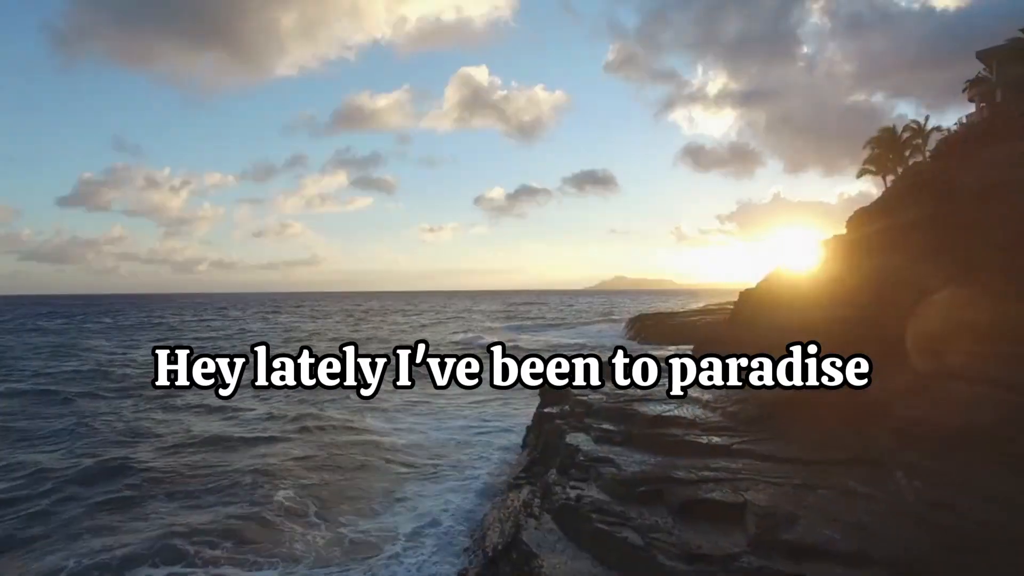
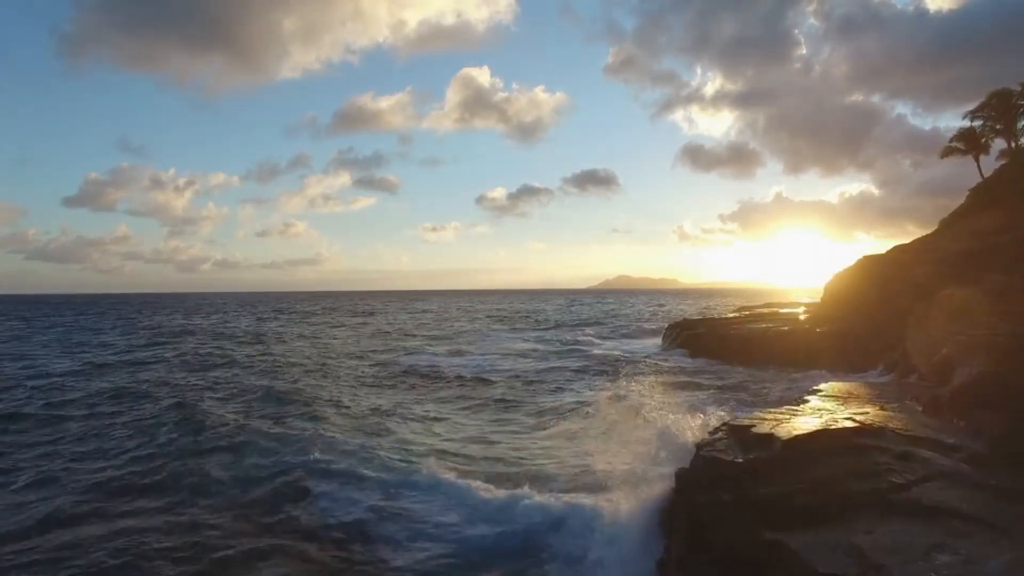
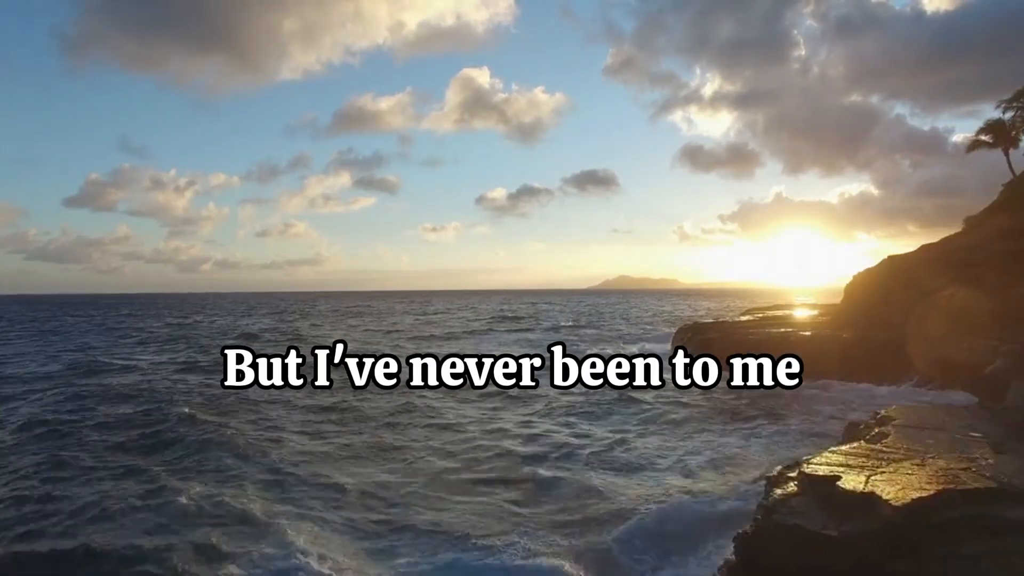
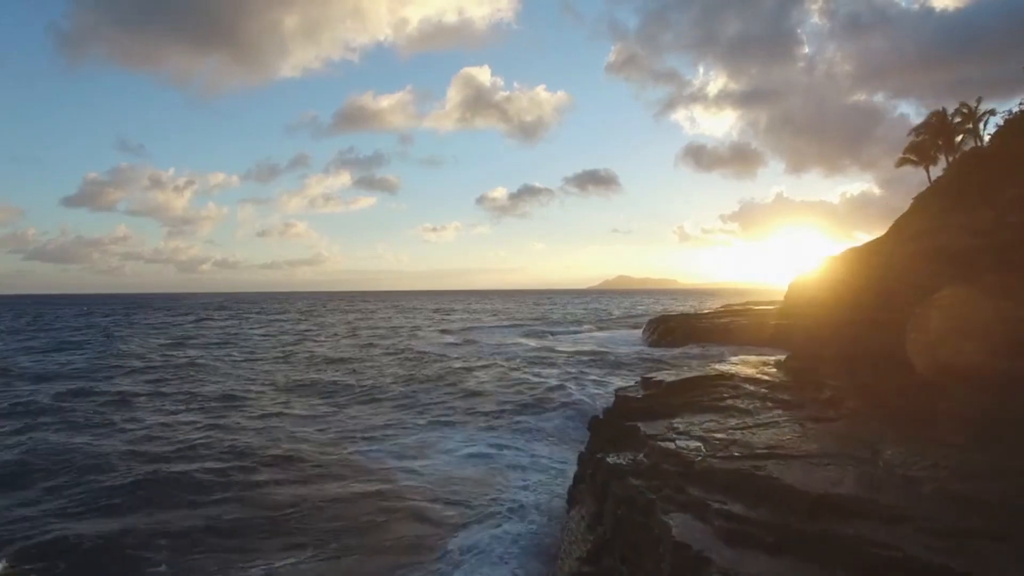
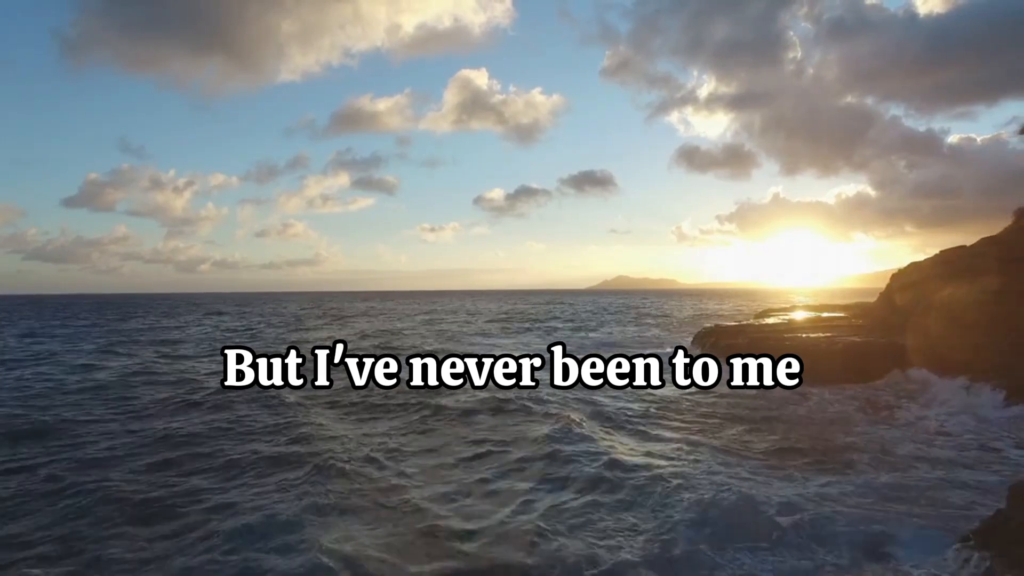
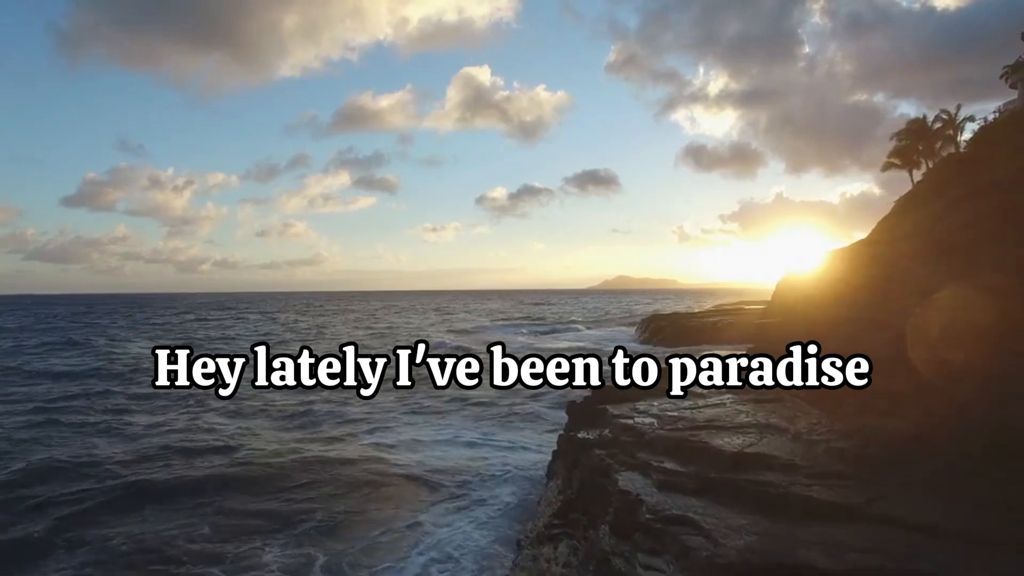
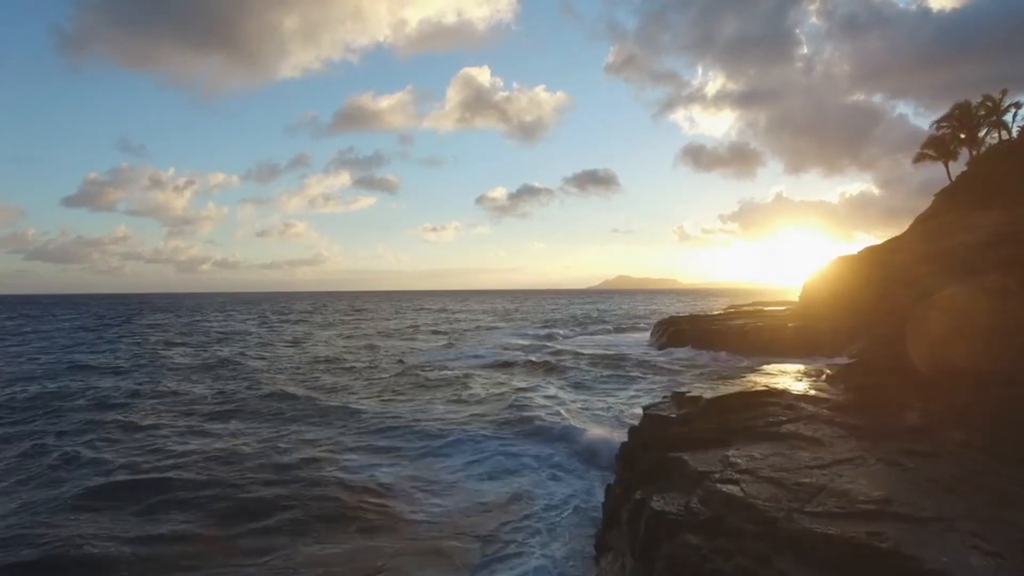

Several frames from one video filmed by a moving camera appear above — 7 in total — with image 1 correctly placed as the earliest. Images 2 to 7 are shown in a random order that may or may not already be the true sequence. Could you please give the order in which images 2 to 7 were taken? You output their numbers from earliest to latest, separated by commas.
6, 4, 7, 2, 3, 5
